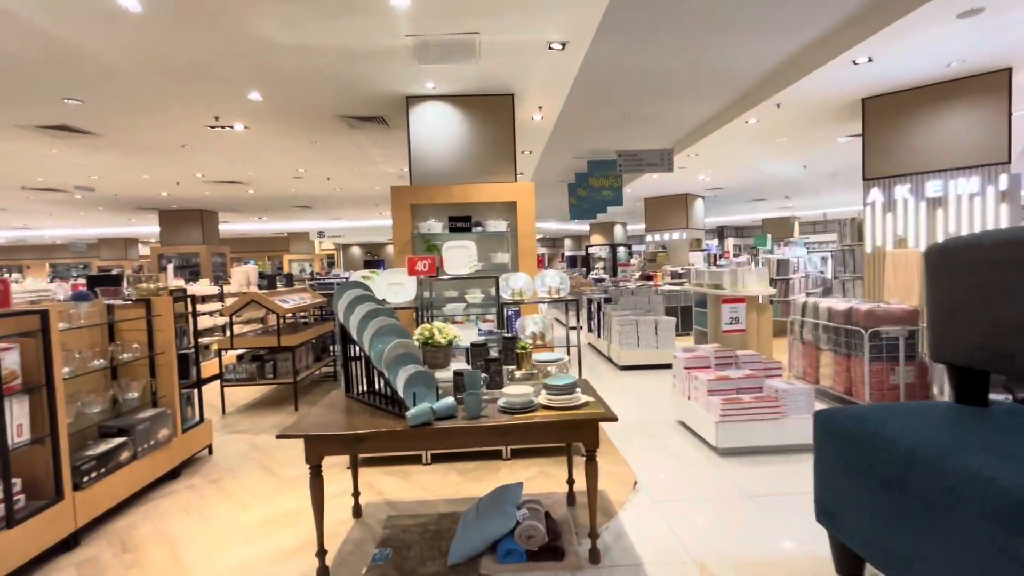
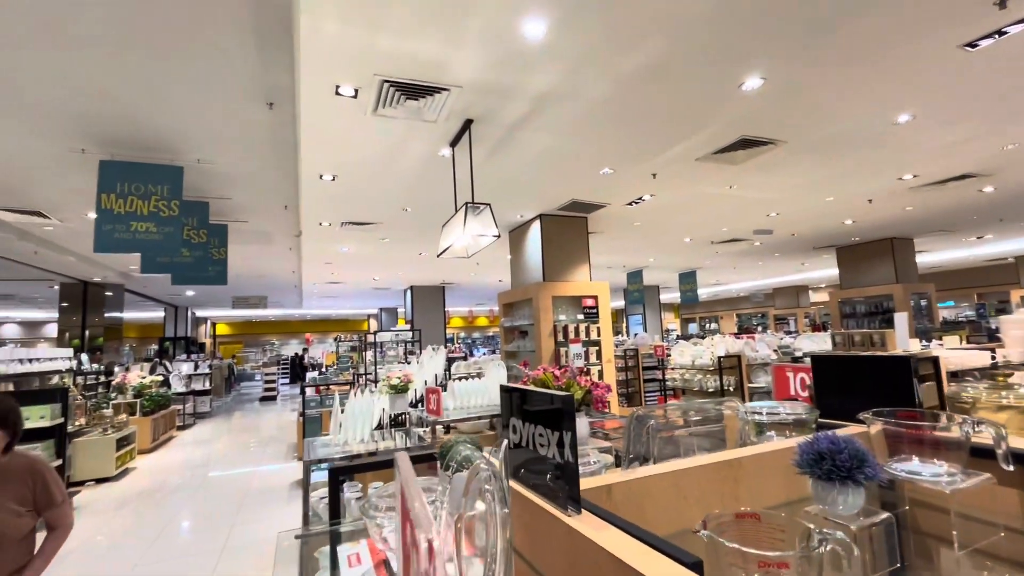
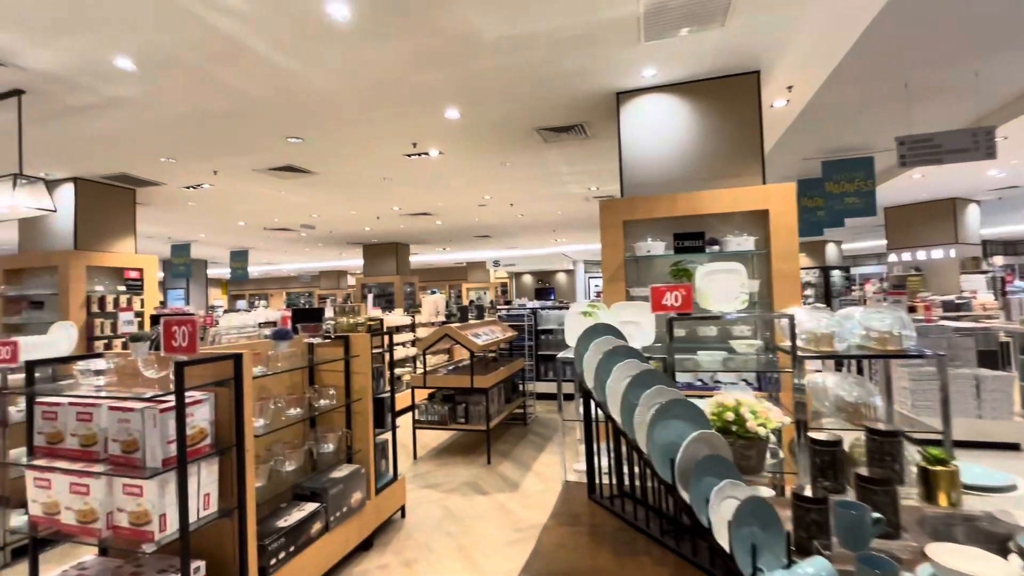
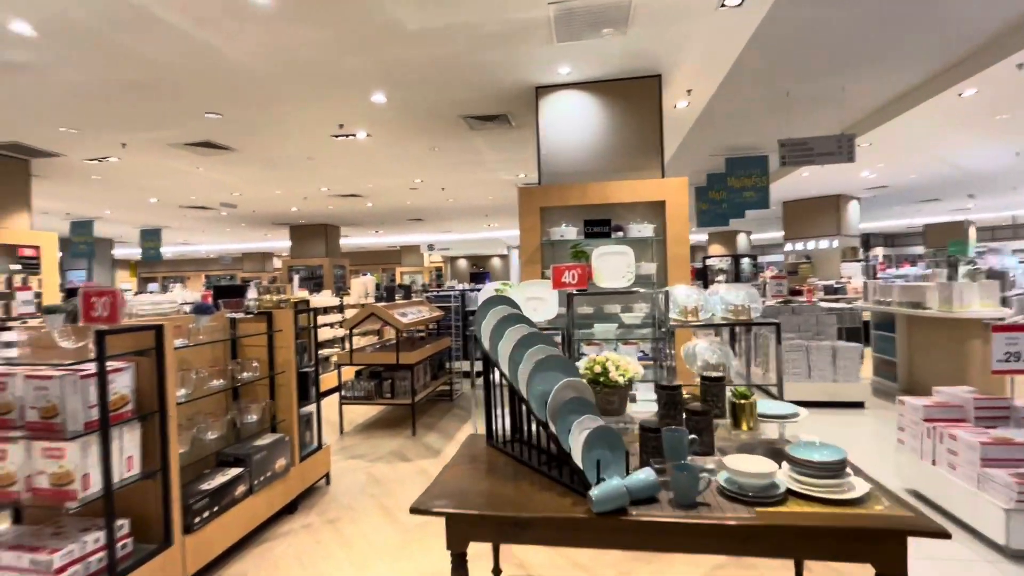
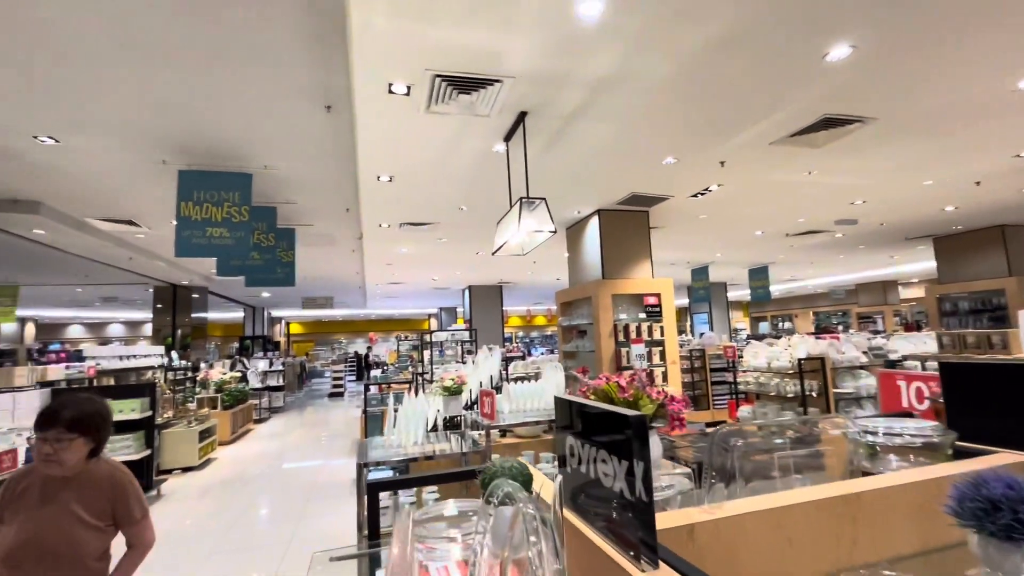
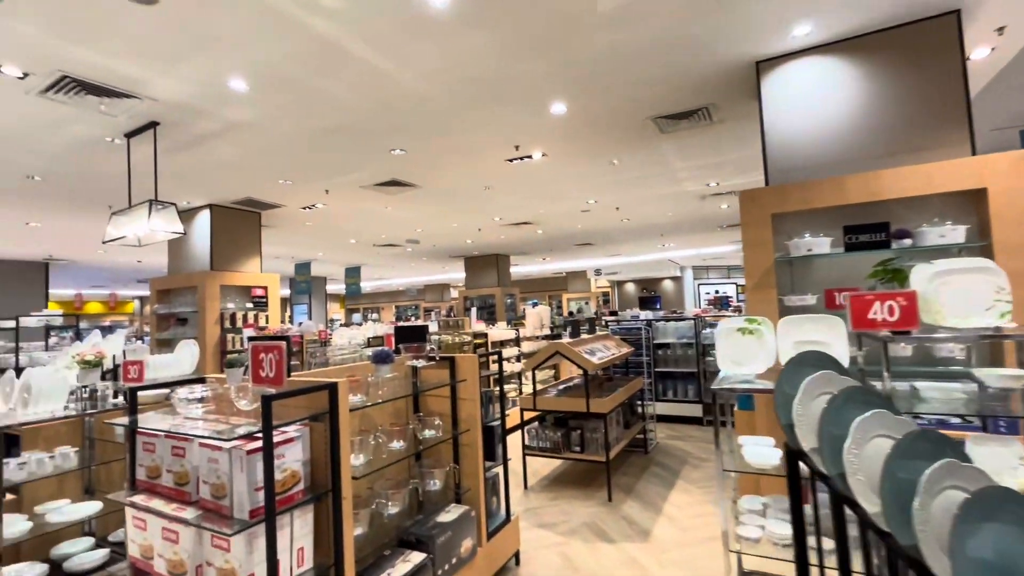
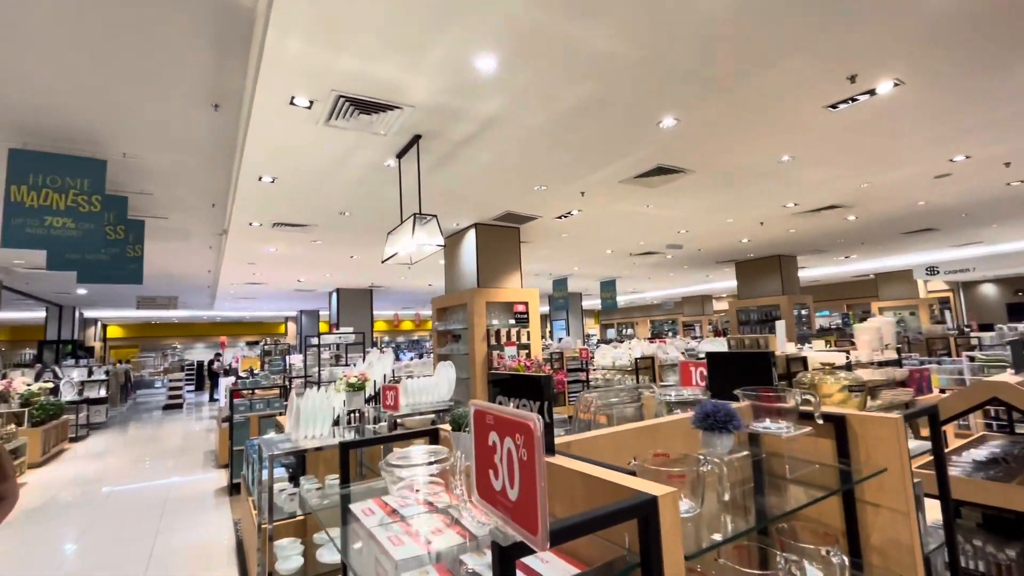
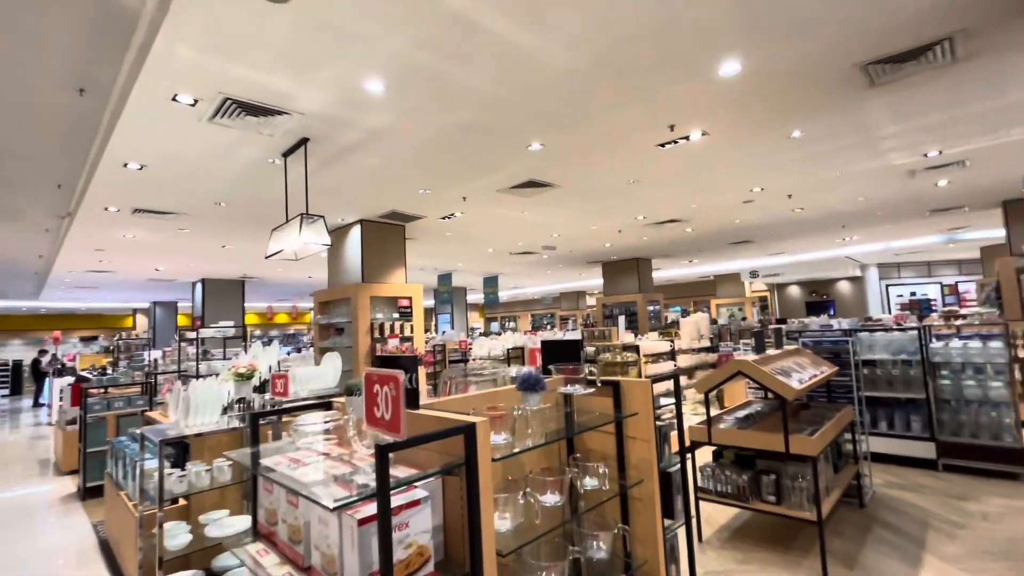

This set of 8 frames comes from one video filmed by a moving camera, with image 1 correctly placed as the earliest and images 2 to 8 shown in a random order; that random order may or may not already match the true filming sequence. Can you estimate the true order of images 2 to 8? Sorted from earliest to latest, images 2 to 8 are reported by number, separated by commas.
4, 3, 6, 8, 7, 2, 5
